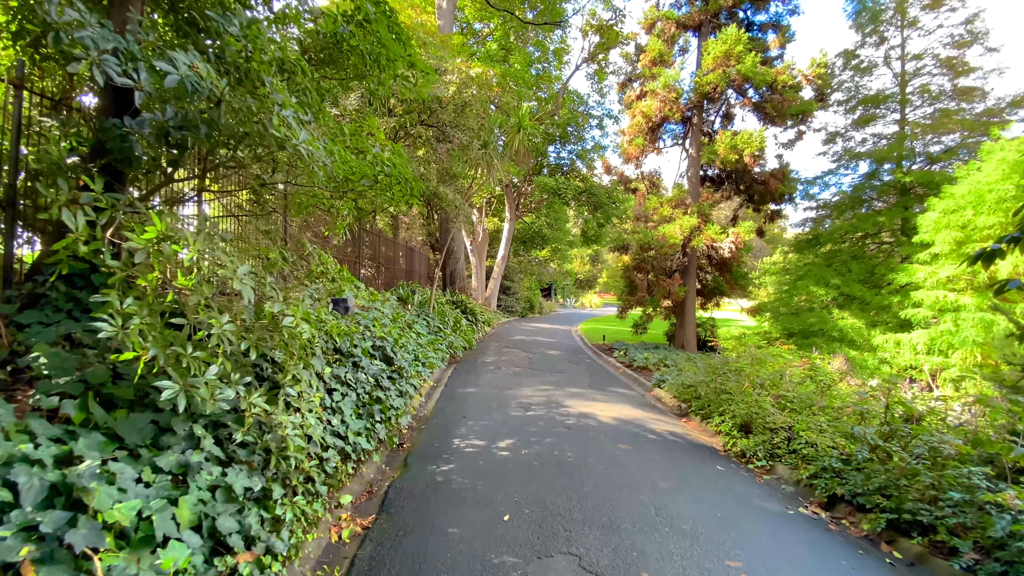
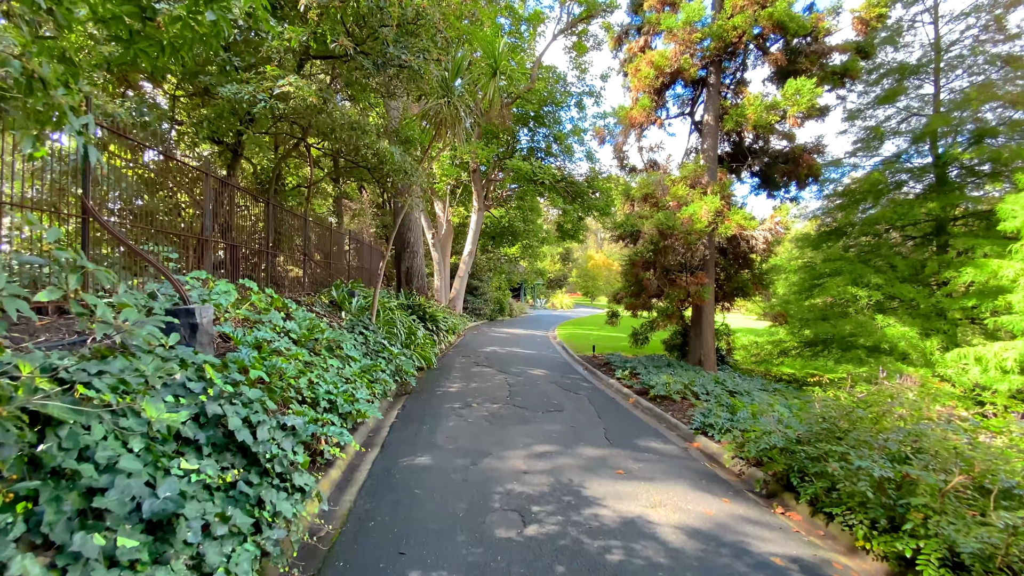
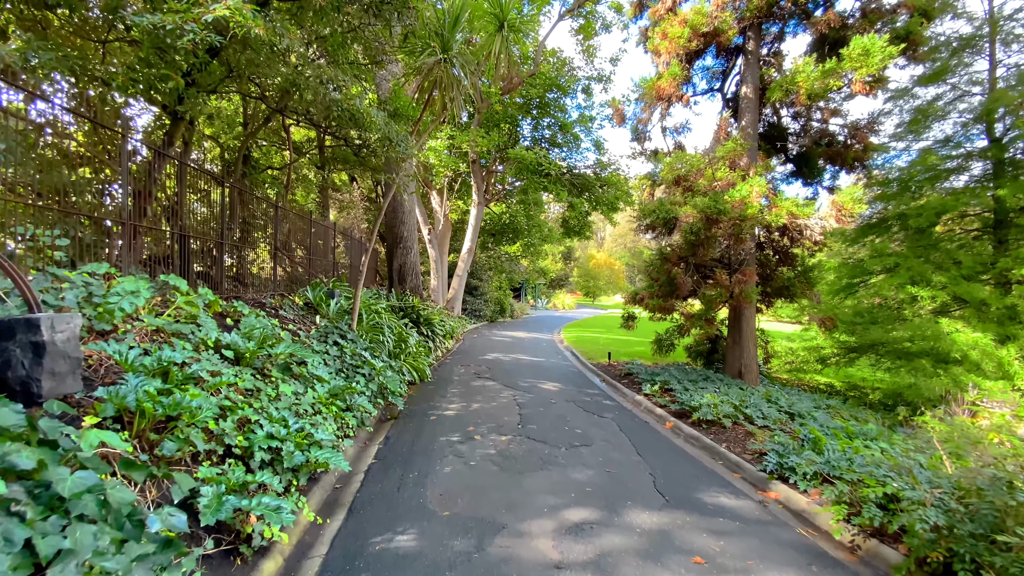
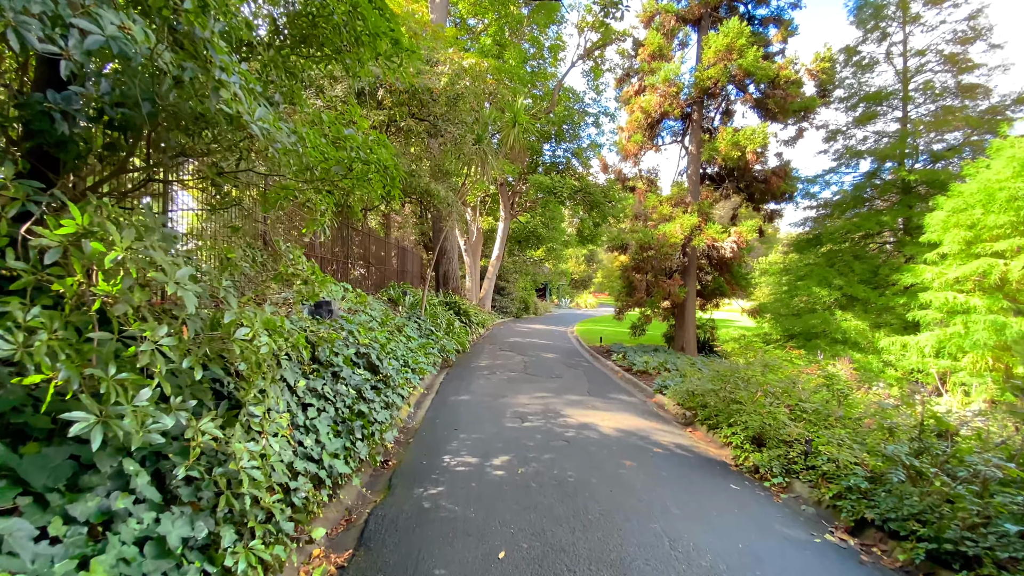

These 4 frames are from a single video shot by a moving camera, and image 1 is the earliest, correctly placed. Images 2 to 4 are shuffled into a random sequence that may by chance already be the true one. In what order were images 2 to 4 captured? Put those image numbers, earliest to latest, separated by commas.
4, 2, 3
